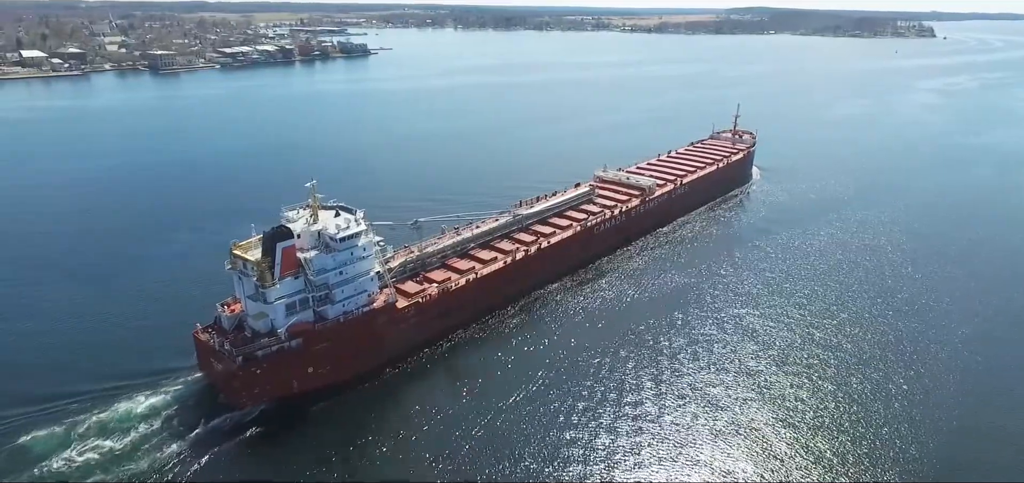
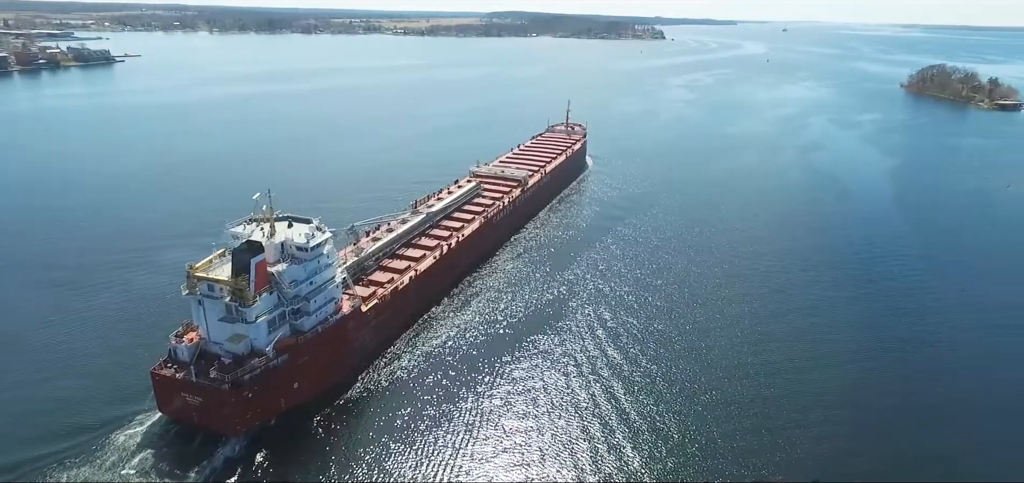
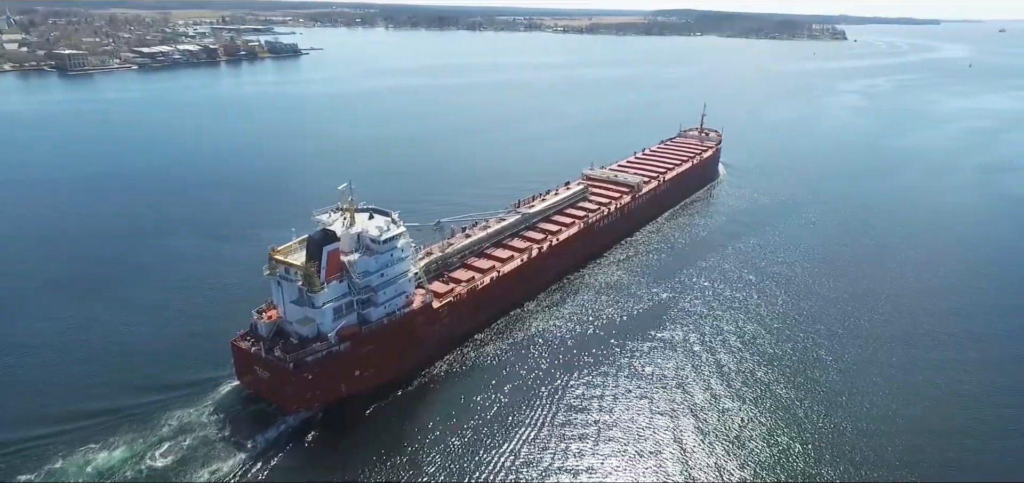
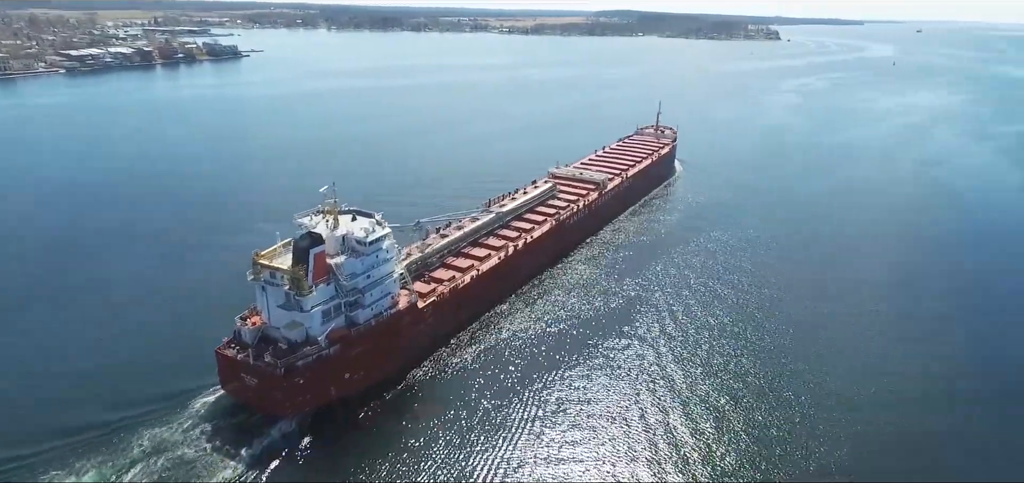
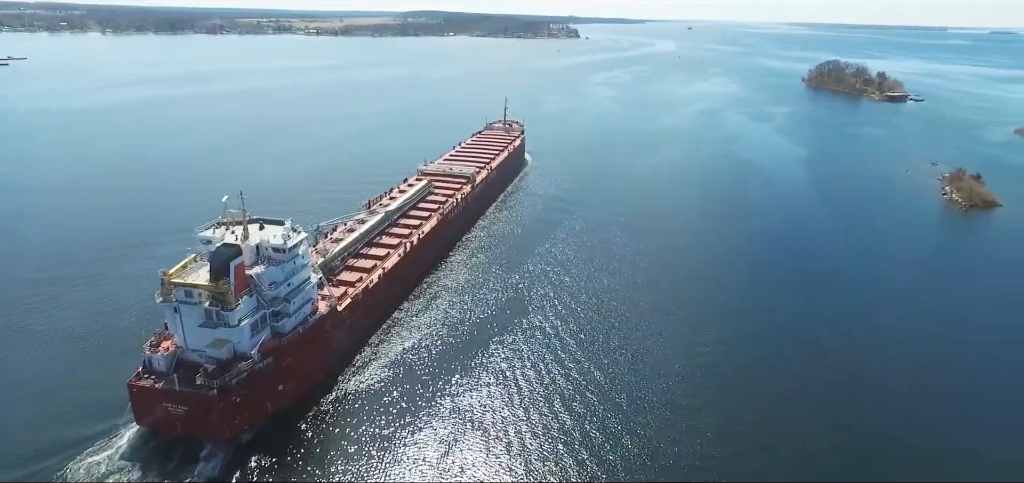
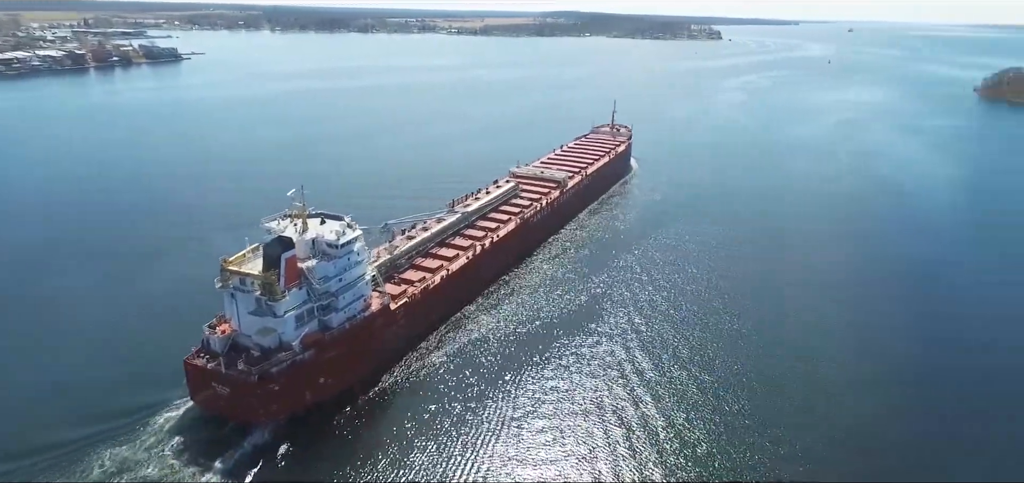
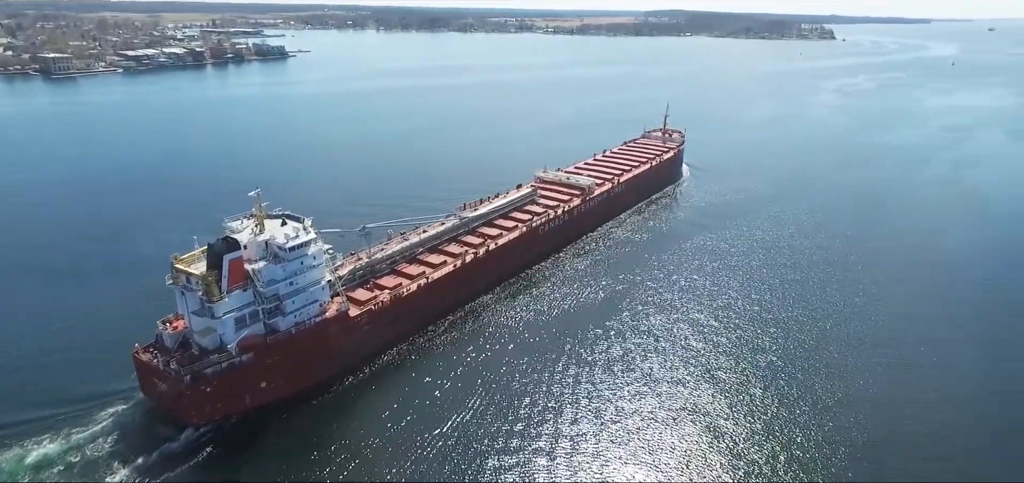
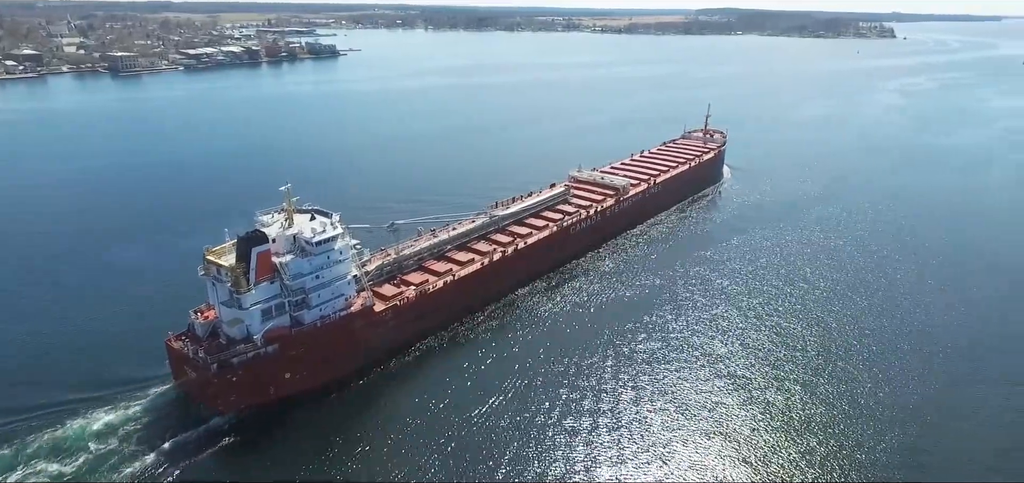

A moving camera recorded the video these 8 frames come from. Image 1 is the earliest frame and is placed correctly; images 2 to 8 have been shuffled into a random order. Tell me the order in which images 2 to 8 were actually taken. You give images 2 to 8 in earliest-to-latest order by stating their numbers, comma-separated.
8, 7, 3, 4, 6, 2, 5
